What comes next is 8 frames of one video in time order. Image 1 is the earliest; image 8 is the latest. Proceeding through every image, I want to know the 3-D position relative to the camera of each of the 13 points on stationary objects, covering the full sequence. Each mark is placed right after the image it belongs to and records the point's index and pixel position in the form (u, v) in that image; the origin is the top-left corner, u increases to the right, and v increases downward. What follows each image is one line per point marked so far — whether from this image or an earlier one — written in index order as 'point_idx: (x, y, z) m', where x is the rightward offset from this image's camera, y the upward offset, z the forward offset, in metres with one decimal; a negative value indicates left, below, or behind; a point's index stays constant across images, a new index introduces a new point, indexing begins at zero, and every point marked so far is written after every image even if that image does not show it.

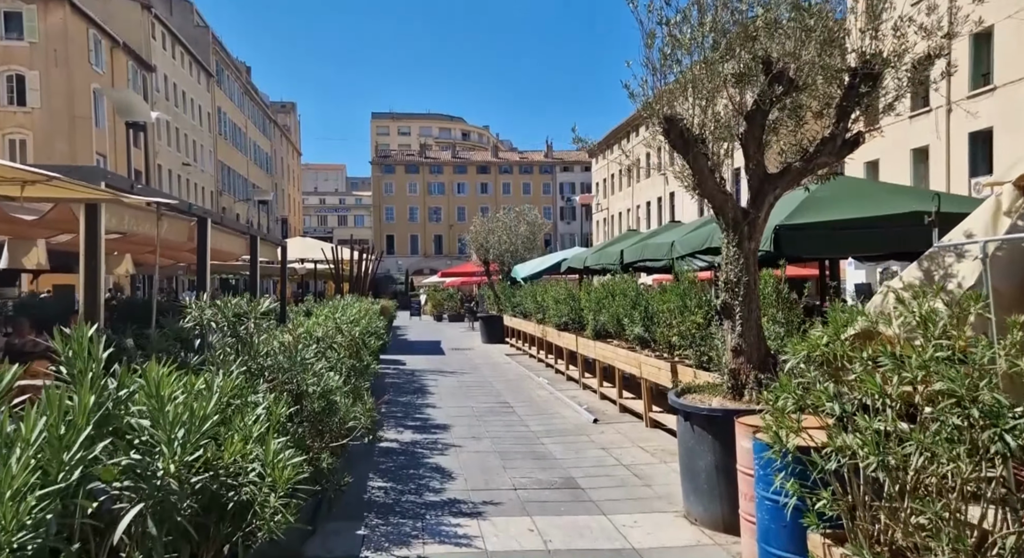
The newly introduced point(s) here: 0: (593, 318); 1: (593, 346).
0: (+1.1, -0.5, +10.7) m
1: (+1.0, -0.8, +10.3) m
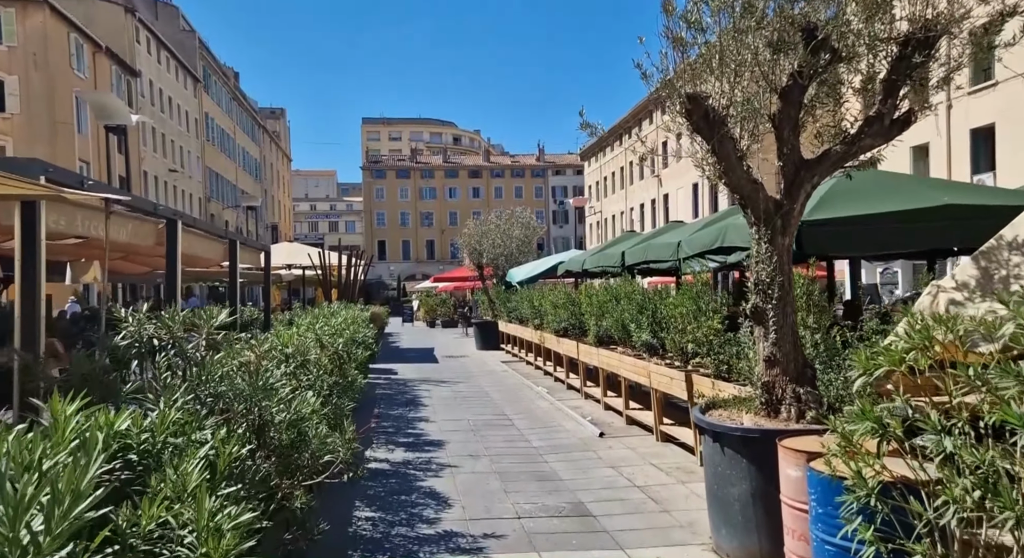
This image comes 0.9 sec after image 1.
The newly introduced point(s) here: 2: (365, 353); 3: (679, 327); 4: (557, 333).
0: (+1.0, -0.6, +10.1) m
1: (+1.0, -0.9, +9.7) m
2: (-1.5, -0.7, +8.2) m
3: (+1.4, -0.4, +7.2) m
4: (+0.7, -0.8, +12.3) m
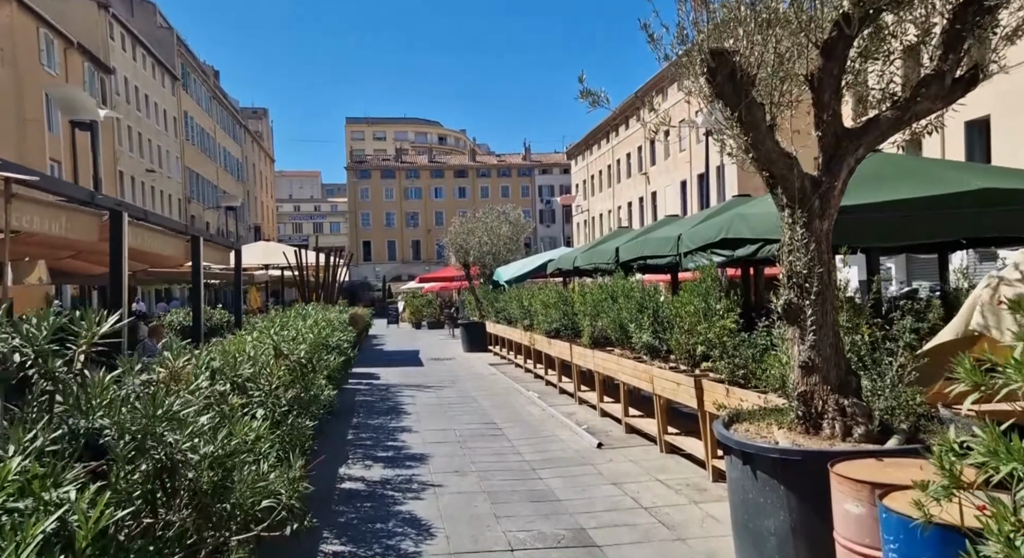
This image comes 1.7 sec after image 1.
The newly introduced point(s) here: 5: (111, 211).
0: (+0.9, -0.5, +9.5) m
1: (+0.9, -0.8, +9.0) m
2: (-1.6, -0.7, +7.5) m
3: (+1.4, -0.4, +6.5) m
4: (+0.5, -0.8, +11.6) m
5: (-2.8, +0.5, +5.7) m
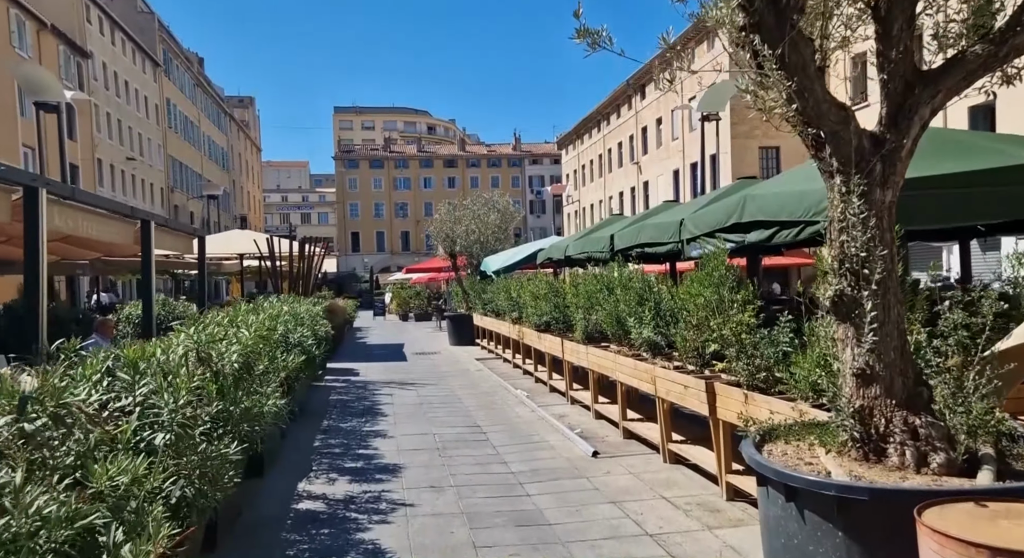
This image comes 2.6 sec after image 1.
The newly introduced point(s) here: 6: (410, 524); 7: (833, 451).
0: (+0.7, -0.4, +8.7) m
1: (+0.7, -0.7, +8.2) m
2: (-1.7, -0.6, +6.7) m
3: (+1.2, -0.3, +5.7) m
4: (+0.3, -0.7, +10.8) m
5: (-2.9, +0.5, +4.9) m
6: (-0.6, -1.5, +4.9) m
7: (+1.2, -0.6, +3.0) m
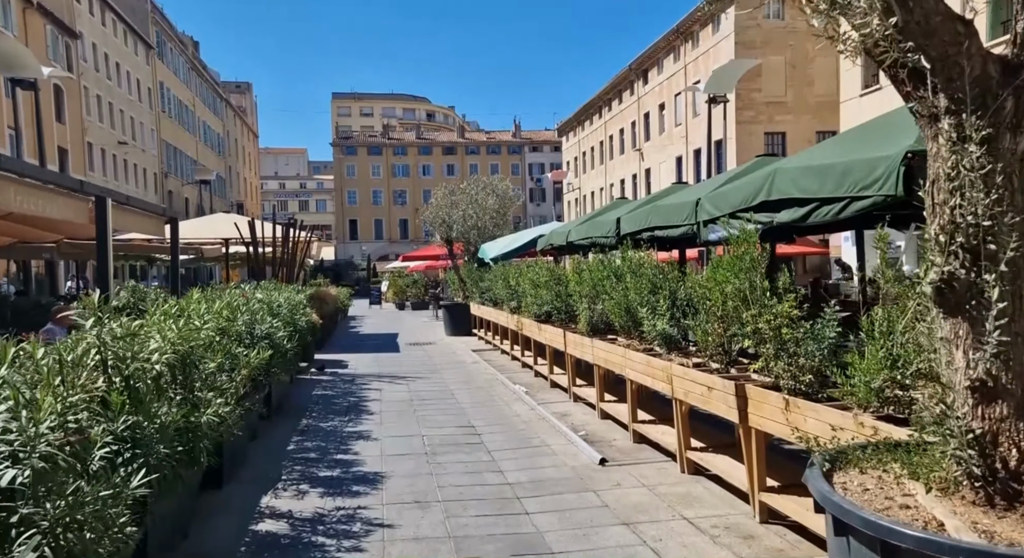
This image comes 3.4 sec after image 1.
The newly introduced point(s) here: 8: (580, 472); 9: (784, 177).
0: (+0.7, -0.3, +7.9) m
1: (+0.7, -0.6, +7.4) m
2: (-1.7, -0.5, +5.9) m
3: (+1.2, -0.2, +5.0) m
4: (+0.3, -0.5, +10.1) m
5: (-2.9, +0.6, +4.1) m
6: (-0.6, -1.4, +4.1) m
7: (+1.2, -0.6, +2.3) m
8: (+0.5, -1.3, +5.6) m
9: (+1.8, +0.7, +5.4) m
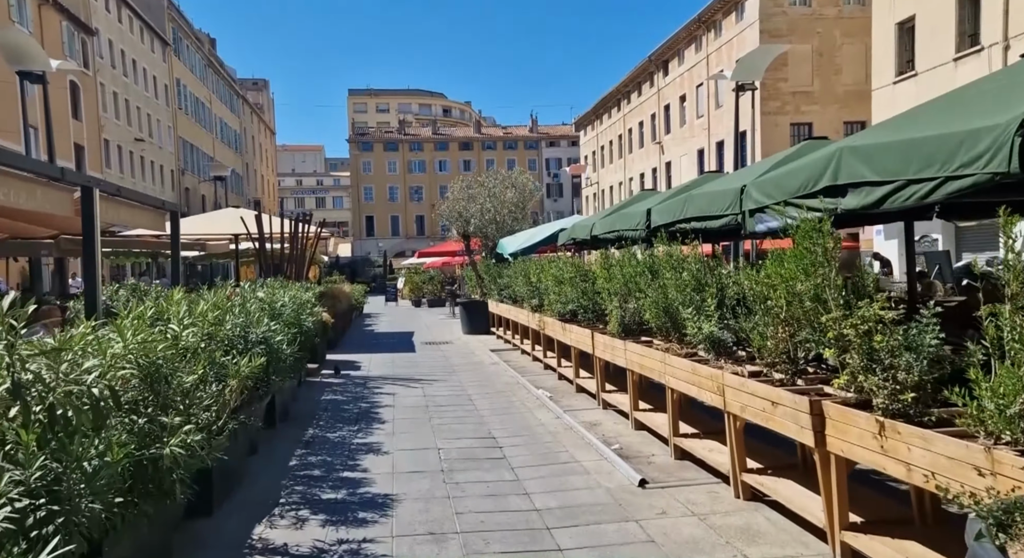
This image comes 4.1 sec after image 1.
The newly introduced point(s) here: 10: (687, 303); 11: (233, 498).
0: (+0.9, -0.2, +7.2) m
1: (+0.9, -0.6, +6.7) m
2: (-1.6, -0.5, +5.2) m
3: (+1.4, -0.2, +4.2) m
4: (+0.6, -0.4, +9.4) m
5: (-2.8, +0.6, +3.4) m
6: (-0.5, -1.4, +3.4) m
7: (+1.3, -0.6, +1.6) m
8: (+0.6, -1.3, +4.9) m
9: (+2.0, +0.7, +4.7) m
10: (+1.2, -0.2, +5.6) m
11: (-1.7, -1.3, +5.0) m
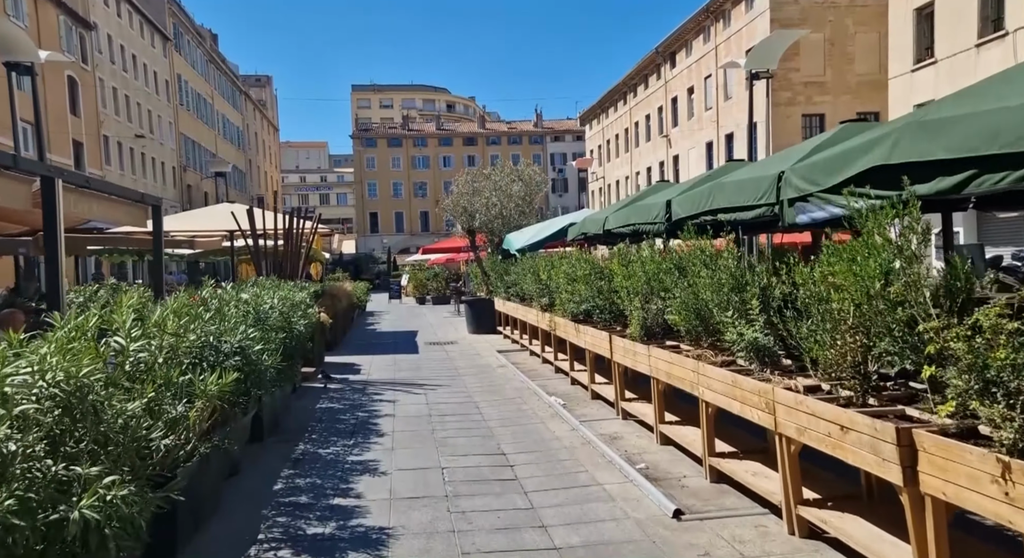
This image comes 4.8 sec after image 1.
0: (+1.0, -0.2, +6.5) m
1: (+1.0, -0.6, +6.0) m
2: (-1.5, -0.5, +4.6) m
3: (+1.4, -0.2, +3.6) m
4: (+0.7, -0.4, +8.7) m
5: (-2.7, +0.6, +2.8) m
6: (-0.4, -1.4, +2.8) m
7: (+1.3, -0.6, +0.9) m
8: (+0.7, -1.3, +4.2) m
9: (+2.0, +0.7, +4.0) m
10: (+1.3, -0.2, +4.9) m
11: (-1.6, -1.3, +4.3) m
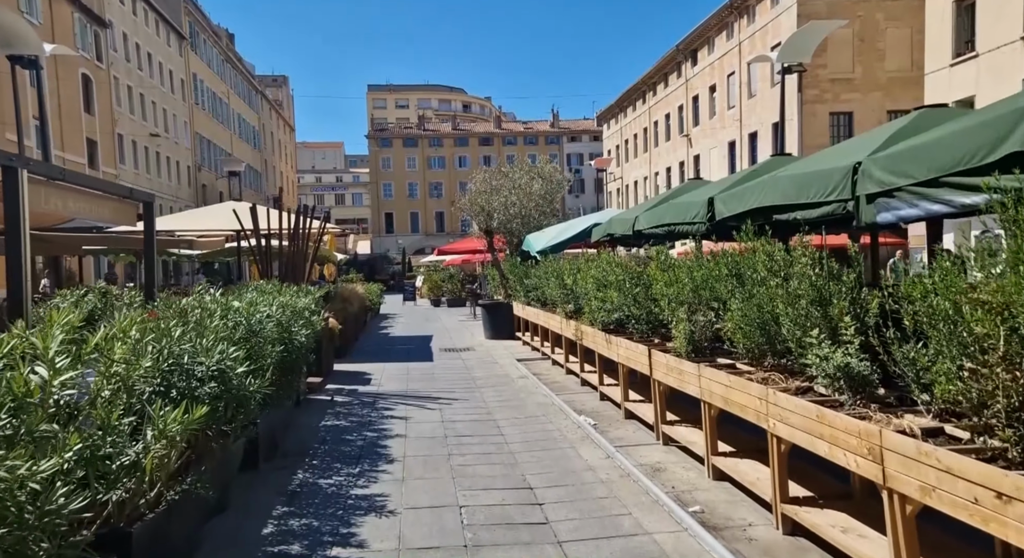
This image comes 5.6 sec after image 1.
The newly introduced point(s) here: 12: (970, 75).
0: (+1.2, -0.3, +5.7) m
1: (+1.2, -0.6, +5.2) m
2: (-1.3, -0.5, +3.8) m
3: (+1.6, -0.2, +2.7) m
4: (+0.9, -0.5, +7.8) m
5: (-2.6, +0.6, +2.0) m
6: (-0.3, -1.4, +2.0) m
7: (+1.4, -0.6, 0.0) m
8: (+0.9, -1.3, +3.4) m
9: (+2.2, +0.7, +3.1) m
10: (+1.4, -0.2, +4.1) m
11: (-1.5, -1.4, +3.5) m
12: (+11.1, +5.0, +19.9) m
